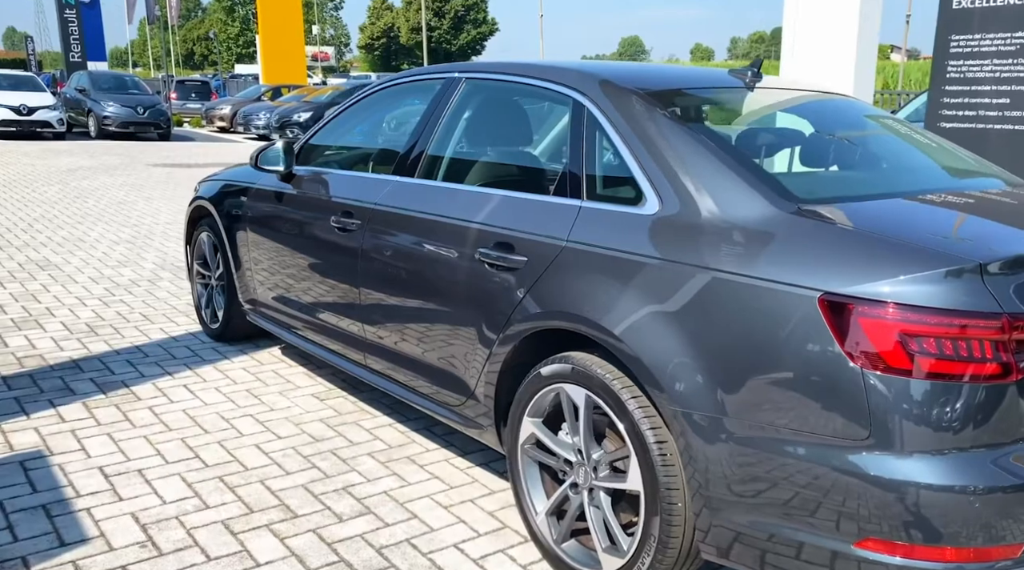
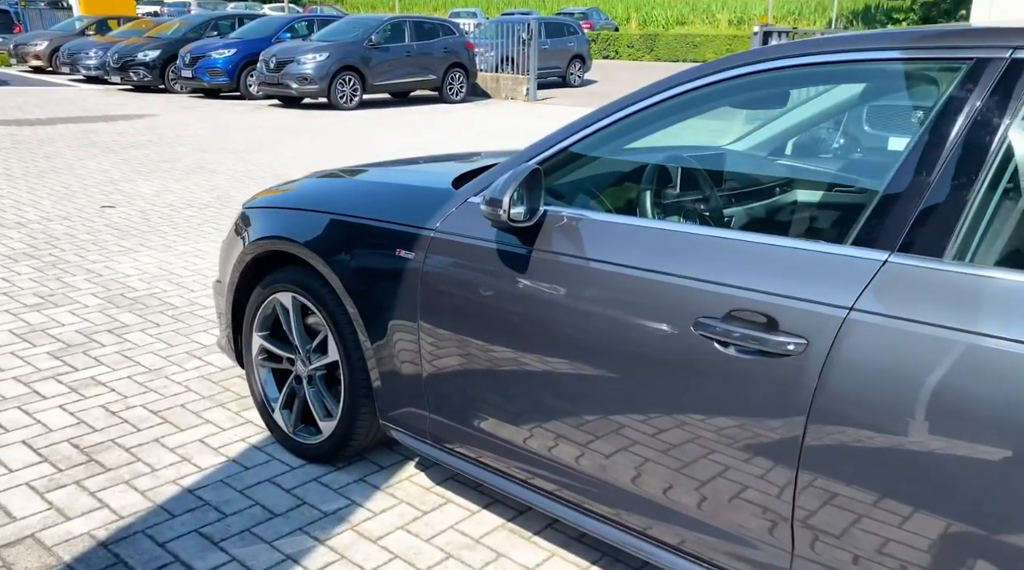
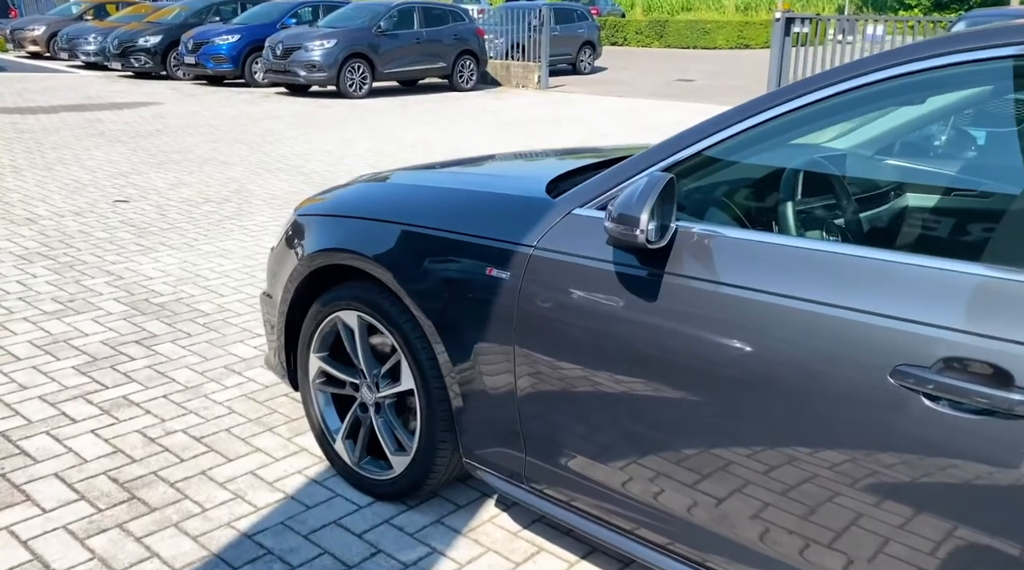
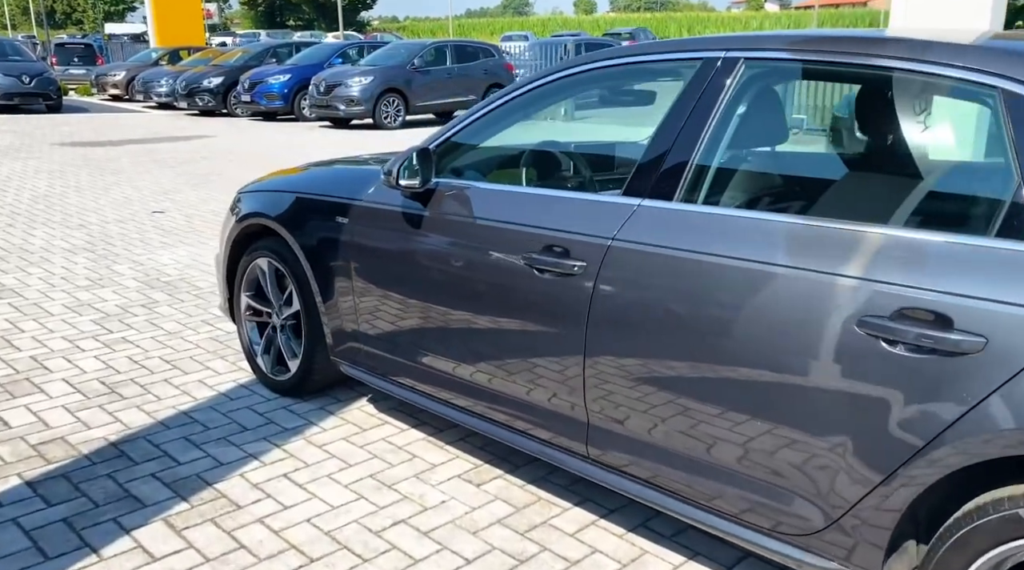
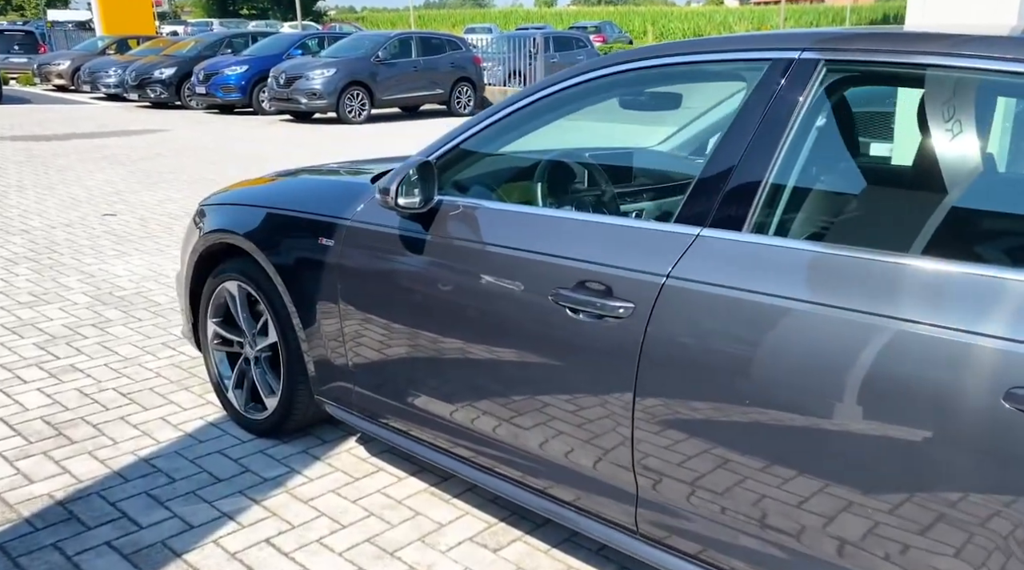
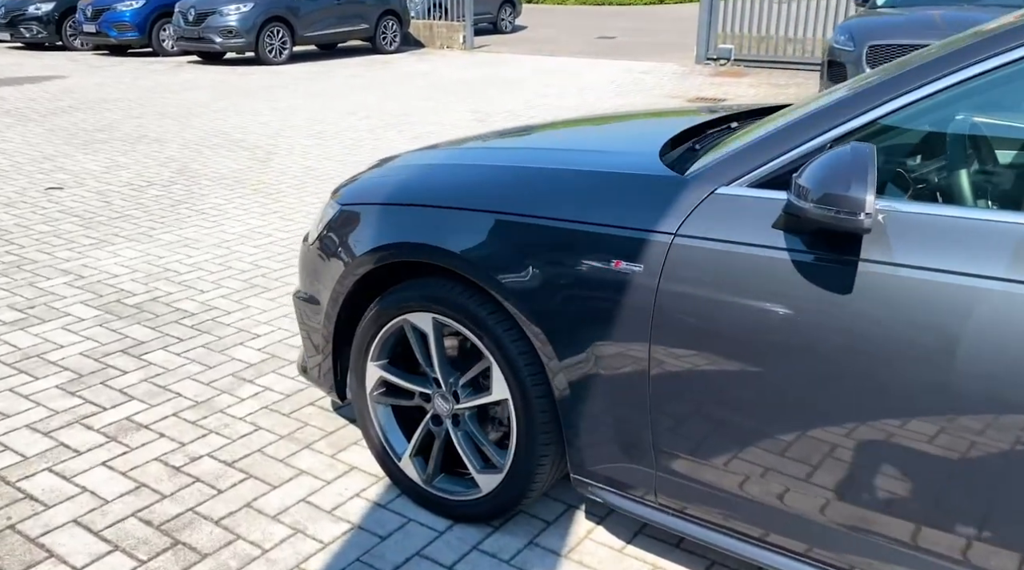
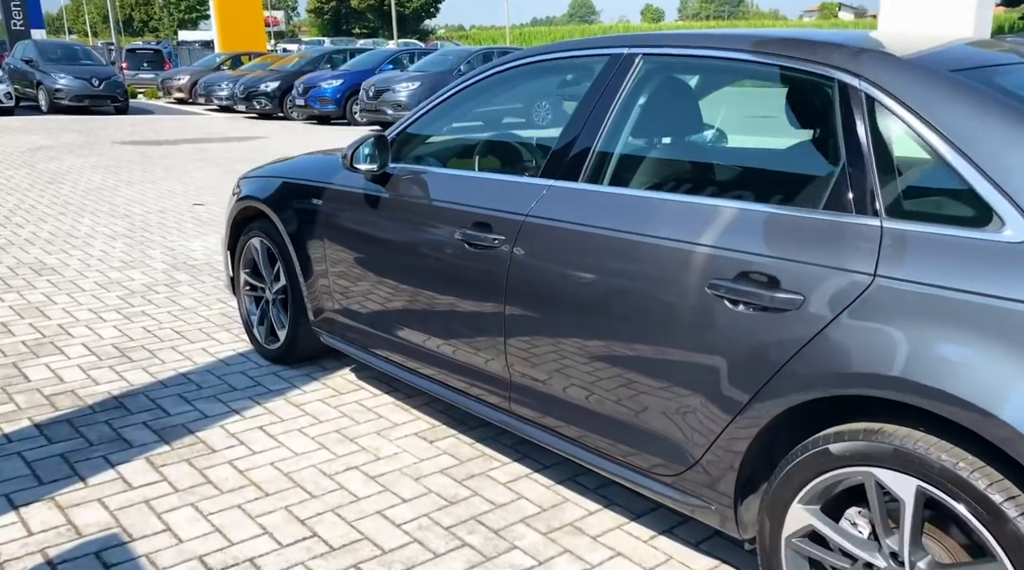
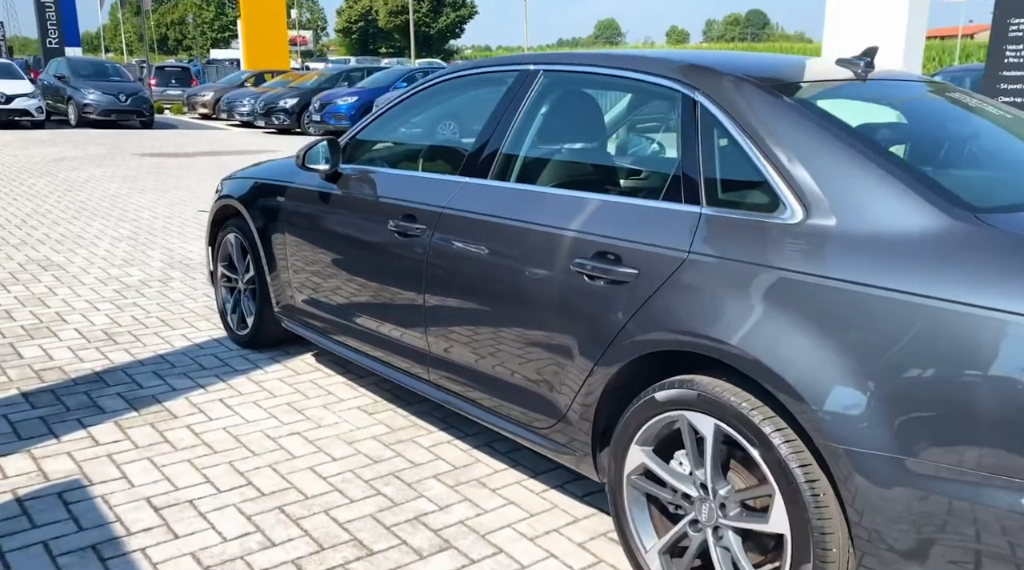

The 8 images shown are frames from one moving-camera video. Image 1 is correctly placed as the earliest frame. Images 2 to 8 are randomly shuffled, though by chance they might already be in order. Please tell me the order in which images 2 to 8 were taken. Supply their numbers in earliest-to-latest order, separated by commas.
8, 7, 4, 5, 2, 3, 6
